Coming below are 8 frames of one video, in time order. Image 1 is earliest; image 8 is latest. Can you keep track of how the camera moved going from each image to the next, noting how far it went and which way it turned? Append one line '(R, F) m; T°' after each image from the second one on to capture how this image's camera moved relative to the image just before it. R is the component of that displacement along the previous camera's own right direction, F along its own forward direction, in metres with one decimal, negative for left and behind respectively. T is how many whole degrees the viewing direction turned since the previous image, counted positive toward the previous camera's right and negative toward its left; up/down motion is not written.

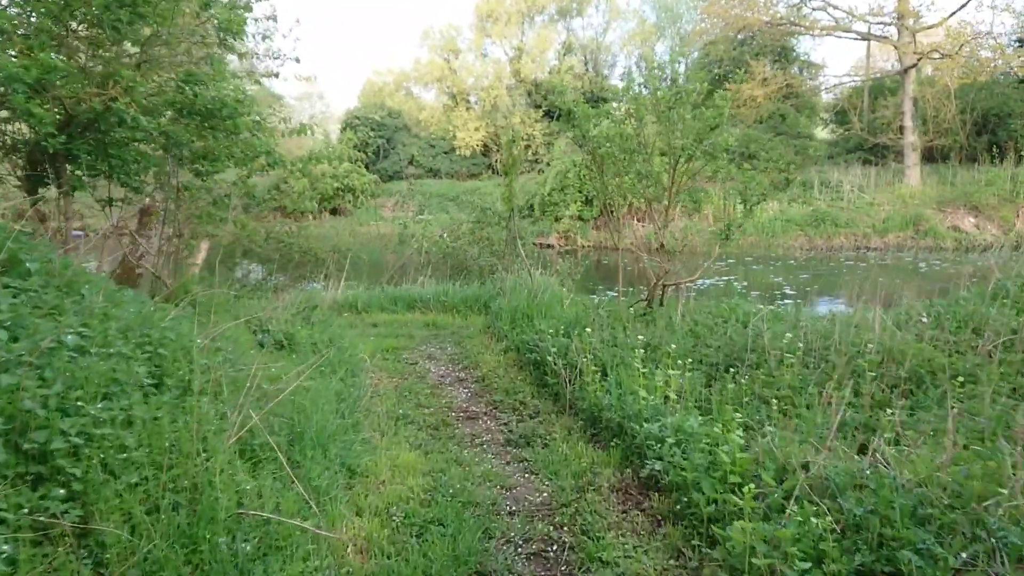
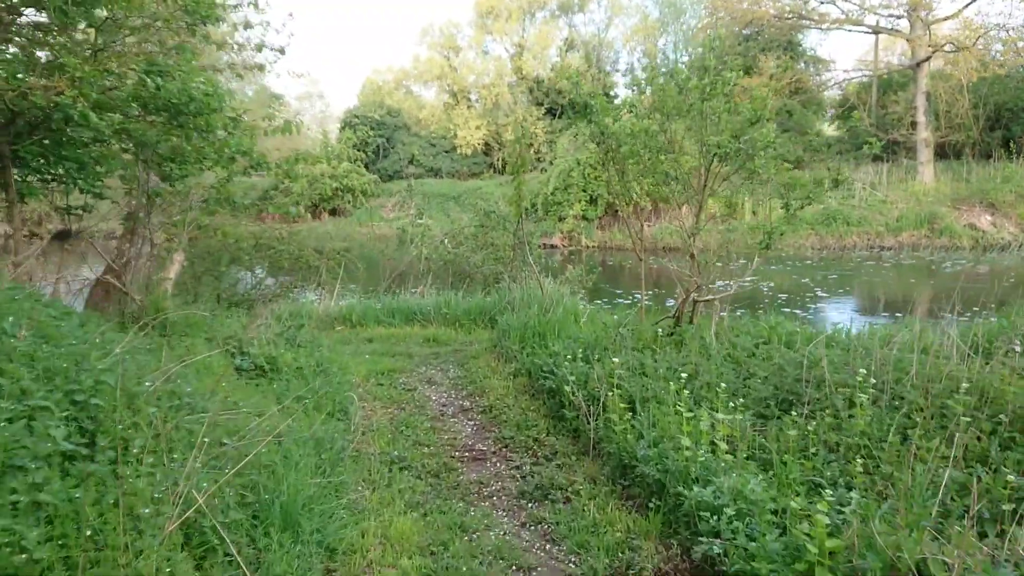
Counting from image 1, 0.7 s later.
(-0.1, +0.8) m; 0°
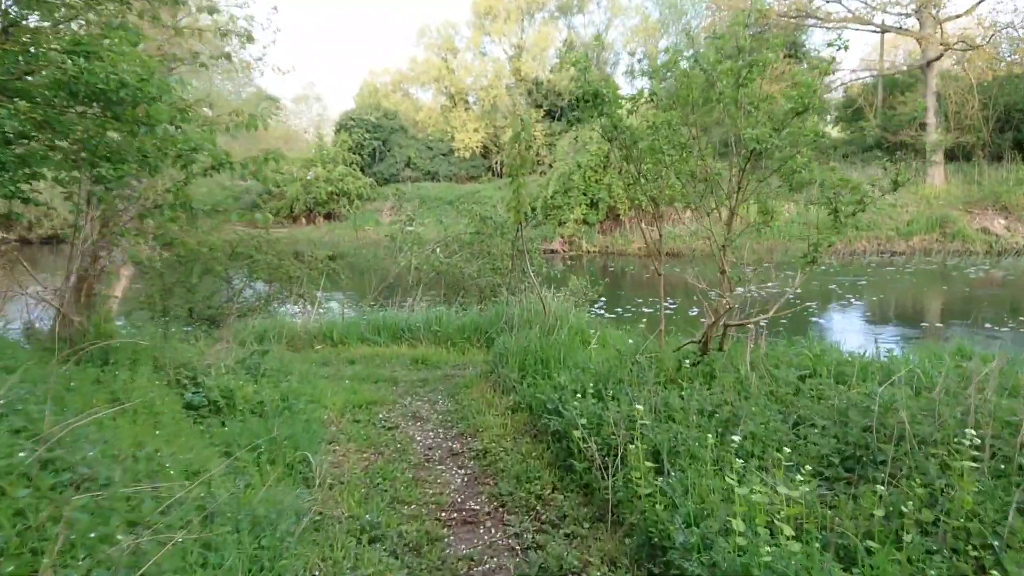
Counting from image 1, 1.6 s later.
(0.0, +0.9) m; 0°
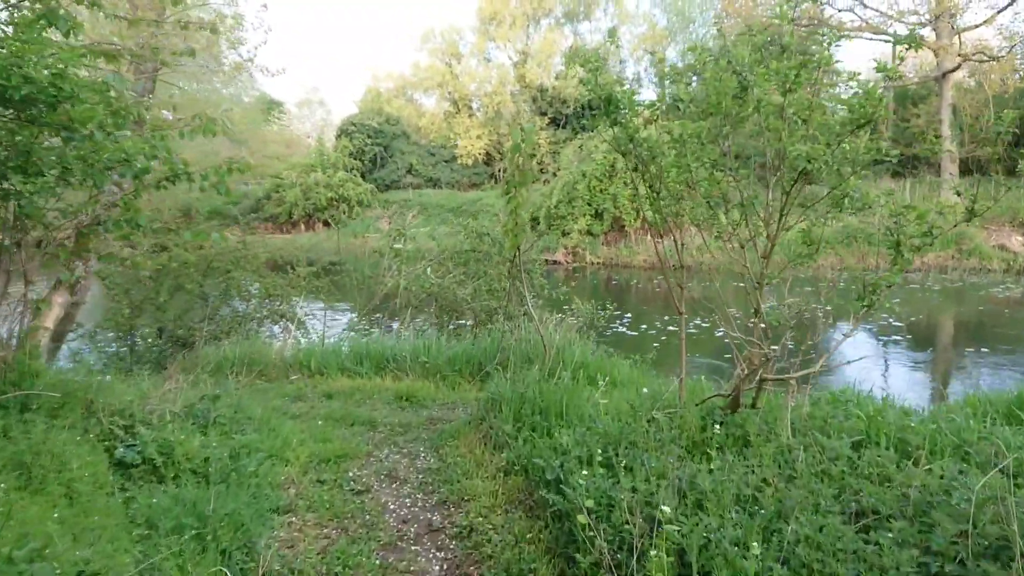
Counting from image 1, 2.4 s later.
(0.0, +0.8) m; 0°
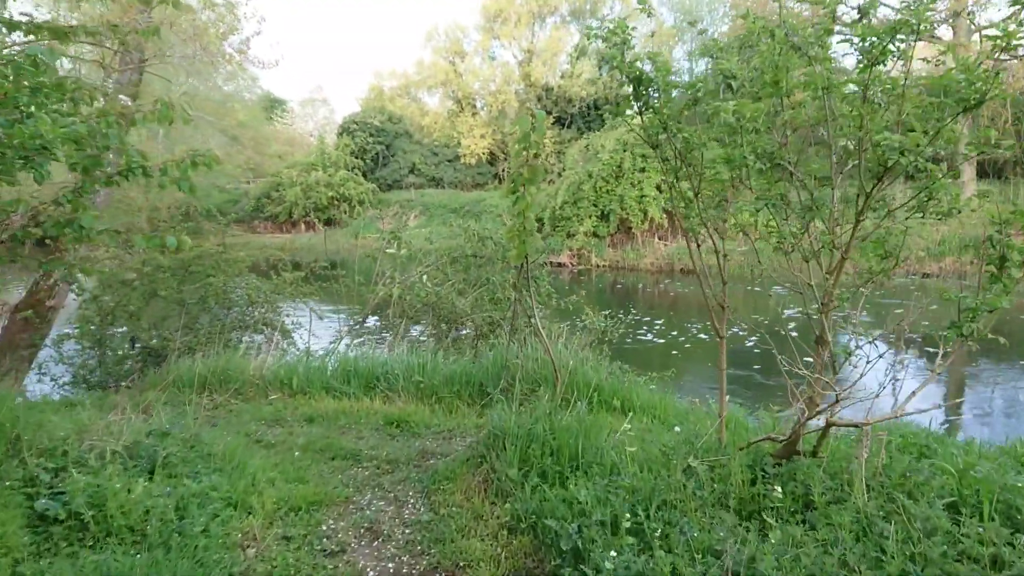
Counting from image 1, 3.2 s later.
(0.0, +0.8) m; 0°
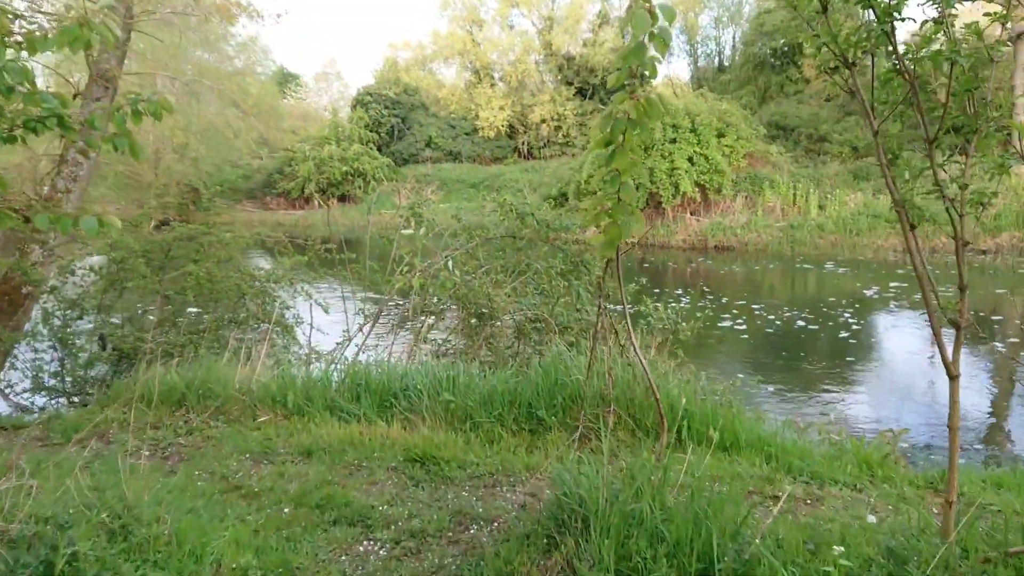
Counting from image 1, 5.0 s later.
(-0.2, +1.5) m; -1°
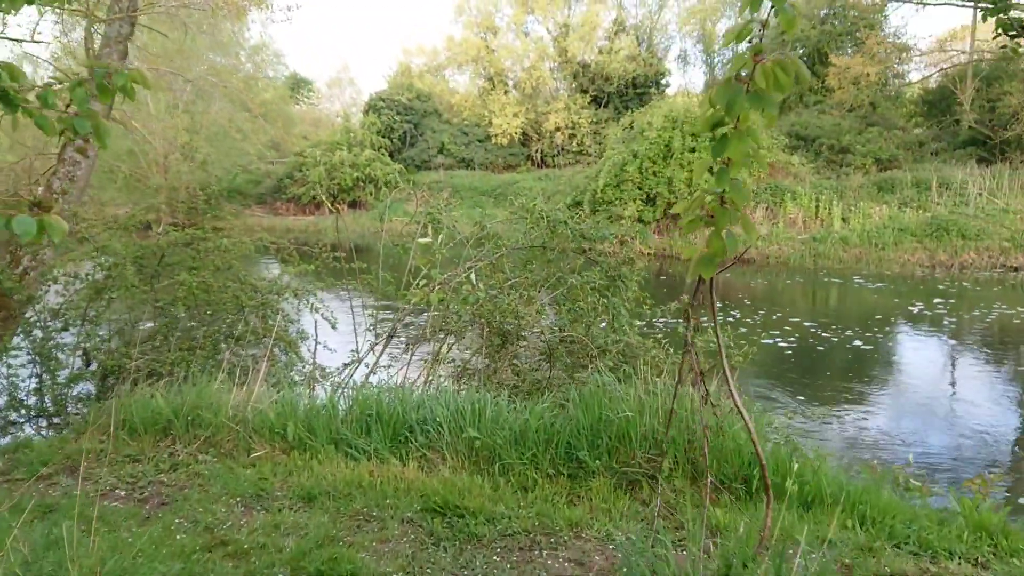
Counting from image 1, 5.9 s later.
(-0.1, +0.7) m; -1°
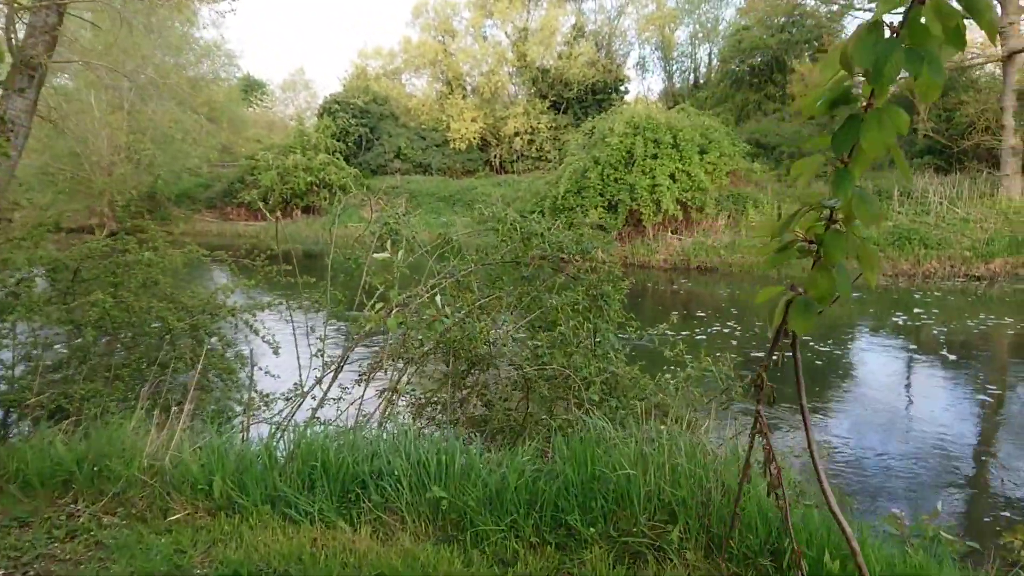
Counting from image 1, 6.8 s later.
(-0.1, +0.7) m; +3°
